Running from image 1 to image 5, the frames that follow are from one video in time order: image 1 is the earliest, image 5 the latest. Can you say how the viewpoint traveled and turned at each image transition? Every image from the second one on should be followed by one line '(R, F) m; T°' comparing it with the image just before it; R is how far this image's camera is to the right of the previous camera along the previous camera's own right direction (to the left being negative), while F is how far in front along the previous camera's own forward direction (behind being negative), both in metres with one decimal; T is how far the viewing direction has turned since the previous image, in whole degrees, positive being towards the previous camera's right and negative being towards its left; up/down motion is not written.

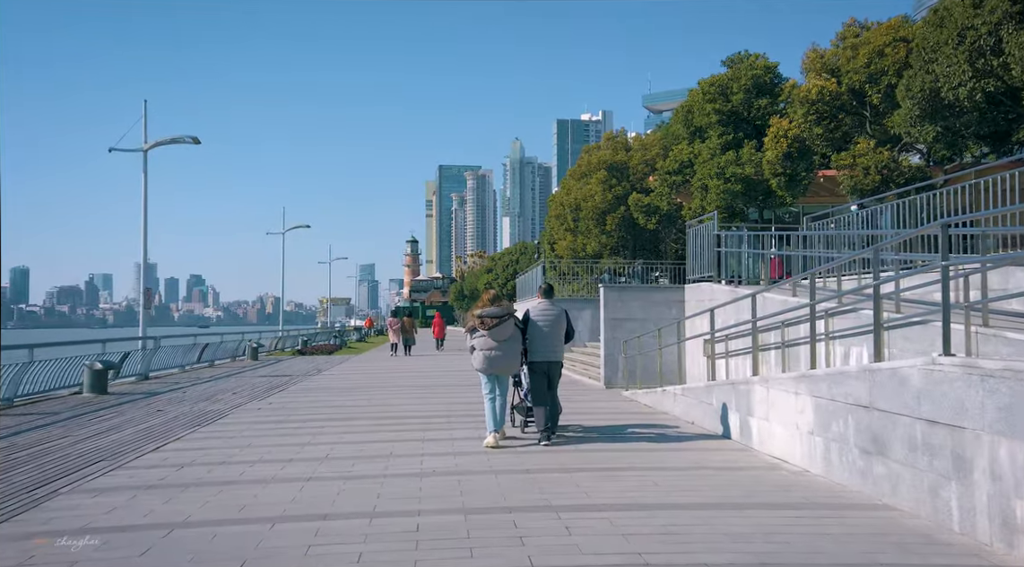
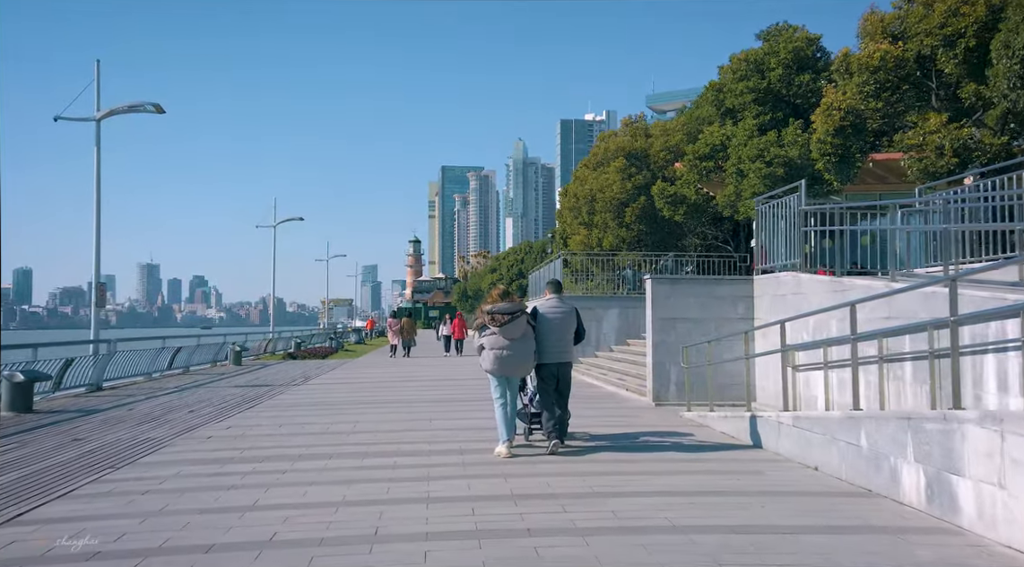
(-0.4, +3.7) m; 0°
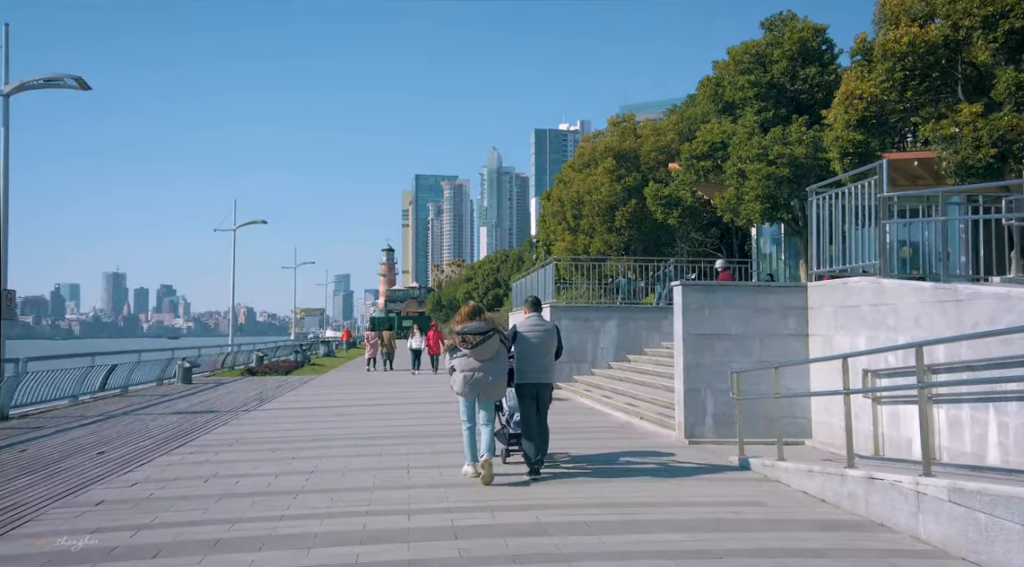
(-0.3, +3.0) m; +2°
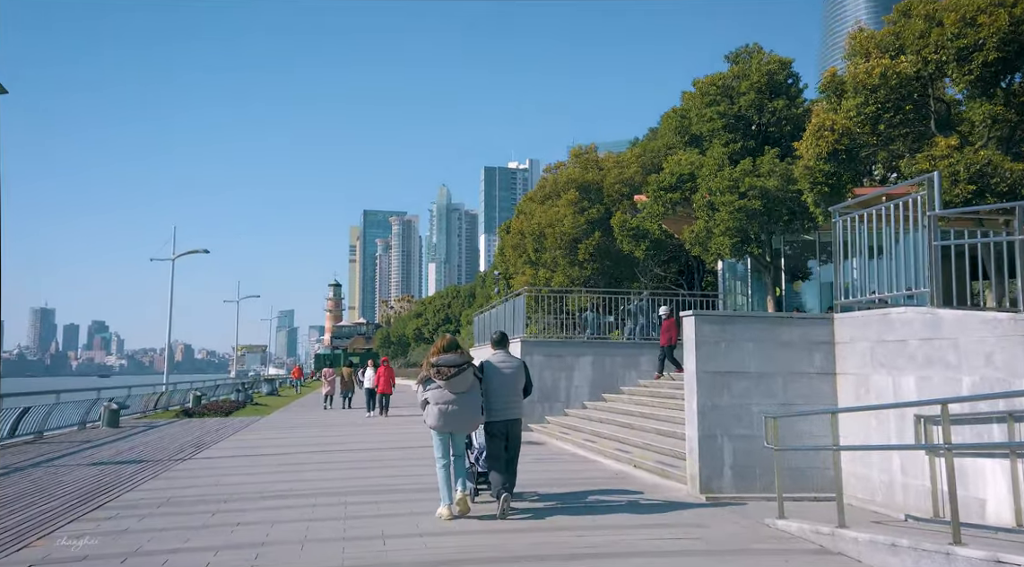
(-0.5, +1.7) m; +3°
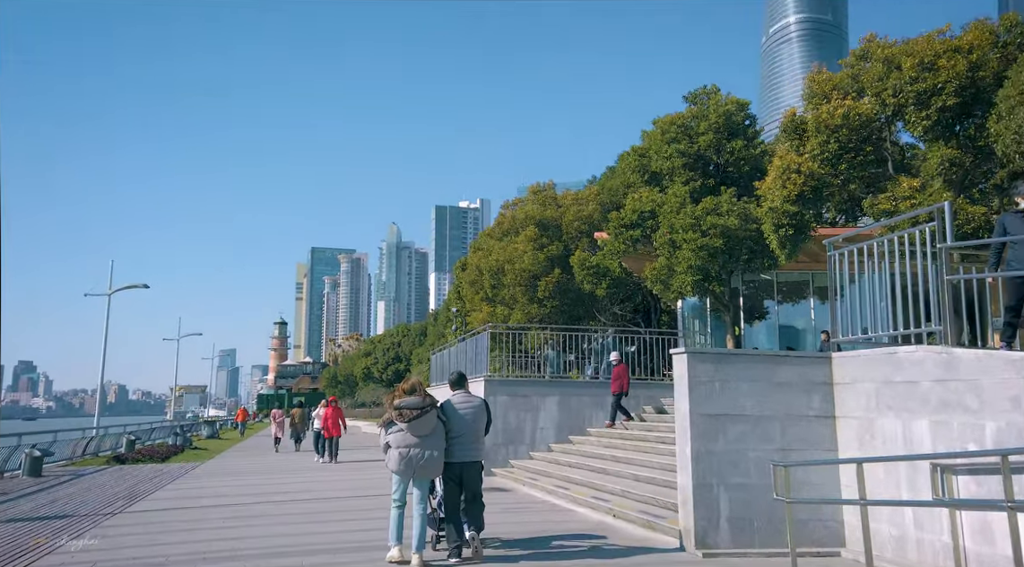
(-0.3, +0.9) m; +3°
